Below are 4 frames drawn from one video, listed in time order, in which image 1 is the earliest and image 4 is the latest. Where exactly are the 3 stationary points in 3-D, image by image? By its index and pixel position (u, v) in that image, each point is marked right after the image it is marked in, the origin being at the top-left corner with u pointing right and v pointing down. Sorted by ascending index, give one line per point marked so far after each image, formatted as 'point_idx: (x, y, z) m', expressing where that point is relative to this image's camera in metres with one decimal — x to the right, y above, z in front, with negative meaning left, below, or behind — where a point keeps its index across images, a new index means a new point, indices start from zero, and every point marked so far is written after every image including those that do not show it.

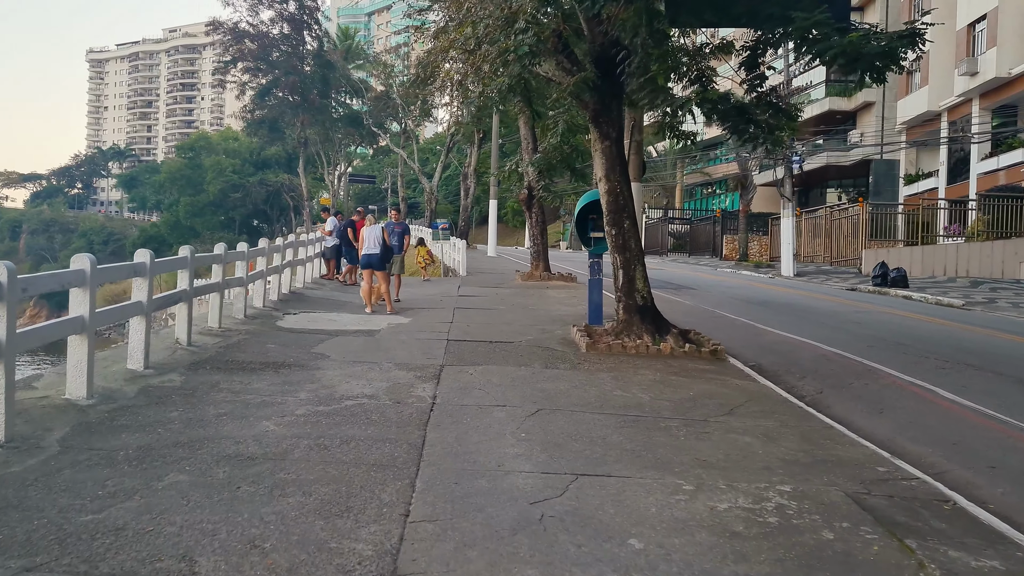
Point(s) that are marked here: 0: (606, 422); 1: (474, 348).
0: (+0.7, -1.0, +6.7) m
1: (-0.4, -0.7, +9.8) m
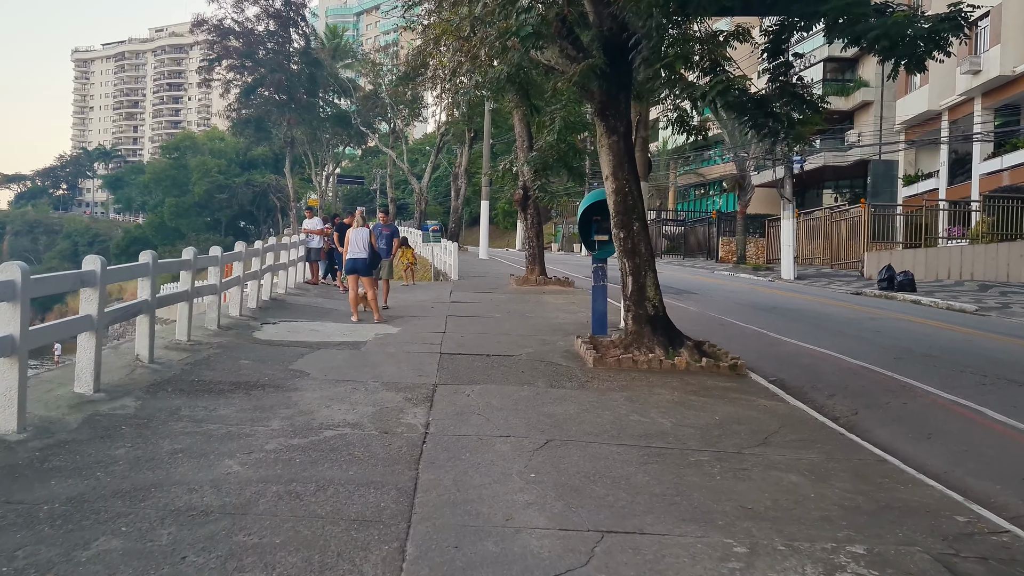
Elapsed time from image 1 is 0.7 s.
0: (+0.8, -1.1, +5.8) m
1: (-0.4, -0.8, +8.9) m
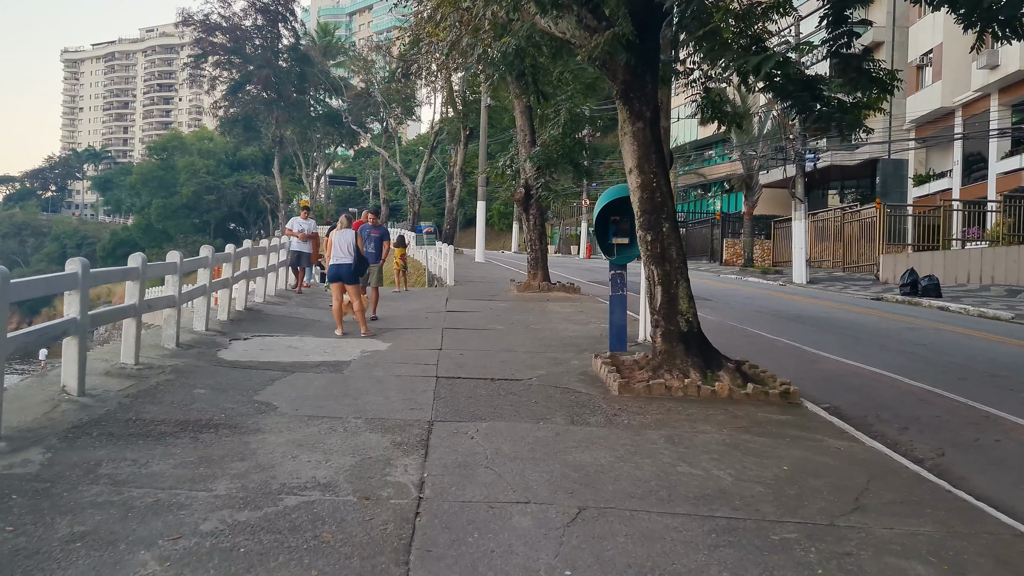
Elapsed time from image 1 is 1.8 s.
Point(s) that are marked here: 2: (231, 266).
0: (+0.9, -1.2, +4.3) m
1: (-0.3, -0.9, +7.4) m
2: (-3.9, +0.3, +11.6) m
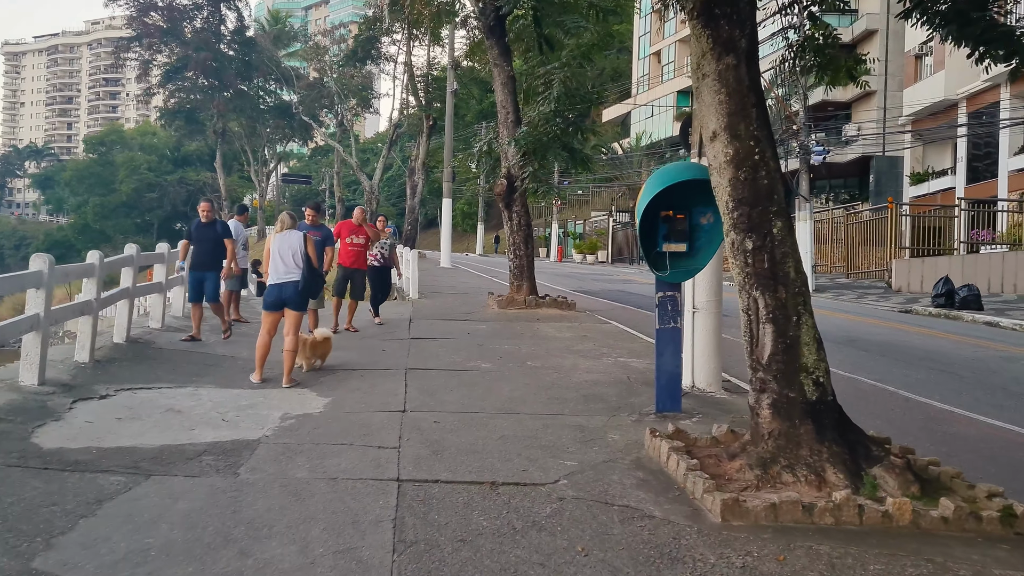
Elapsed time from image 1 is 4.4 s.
0: (+1.2, -1.5, +1.0) m
1: (-0.2, -1.2, +4.0) m
2: (-4.0, +0.1, +8.1) m
